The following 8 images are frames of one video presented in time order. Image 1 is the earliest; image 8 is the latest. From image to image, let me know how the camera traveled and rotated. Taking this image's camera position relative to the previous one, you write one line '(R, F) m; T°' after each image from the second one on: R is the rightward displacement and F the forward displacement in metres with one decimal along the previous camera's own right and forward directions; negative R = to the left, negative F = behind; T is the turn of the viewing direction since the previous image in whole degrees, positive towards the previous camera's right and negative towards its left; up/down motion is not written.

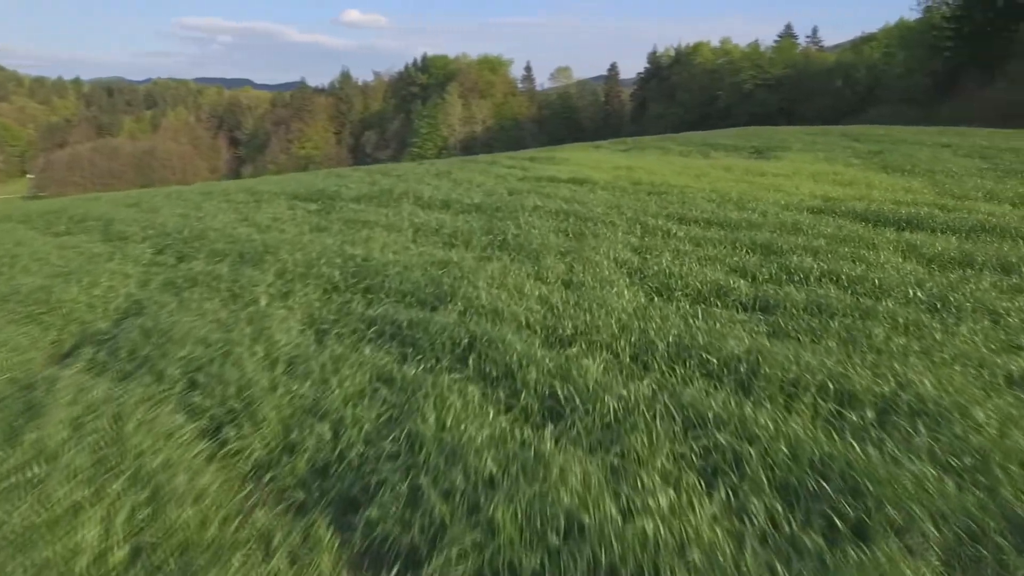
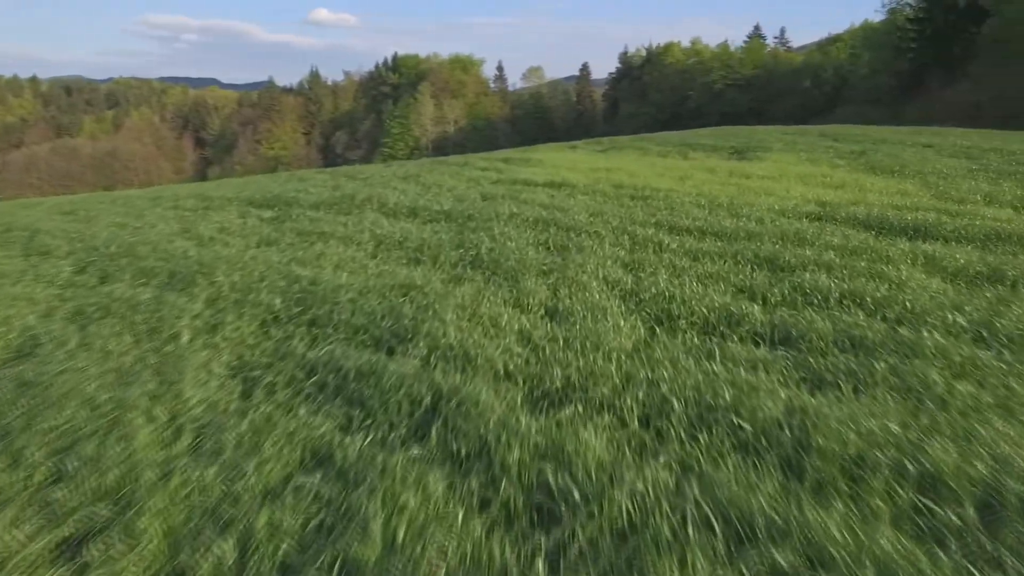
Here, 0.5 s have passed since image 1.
(0.0, +1.2) m; +2°
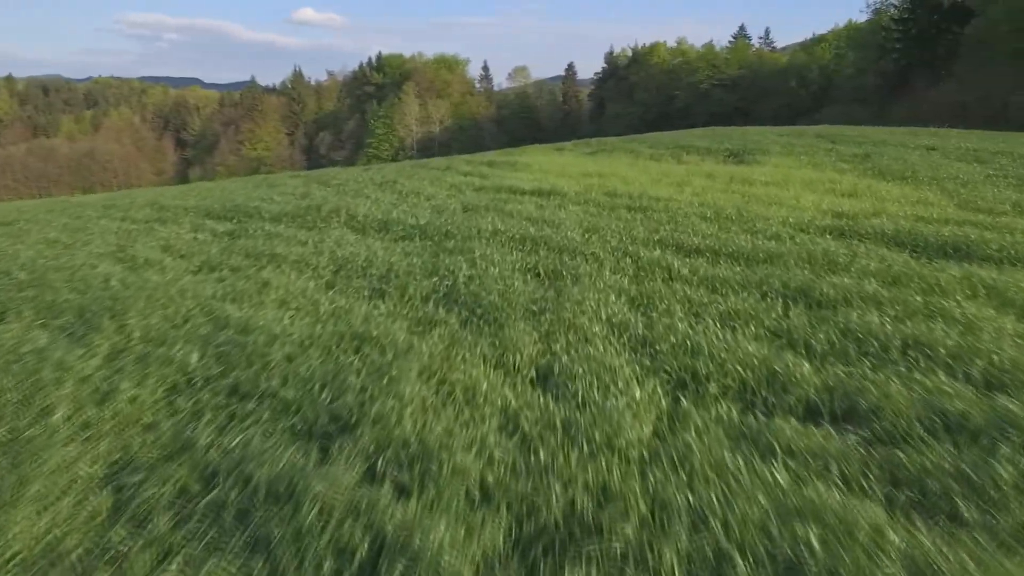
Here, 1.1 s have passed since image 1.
(0.0, +1.5) m; +1°
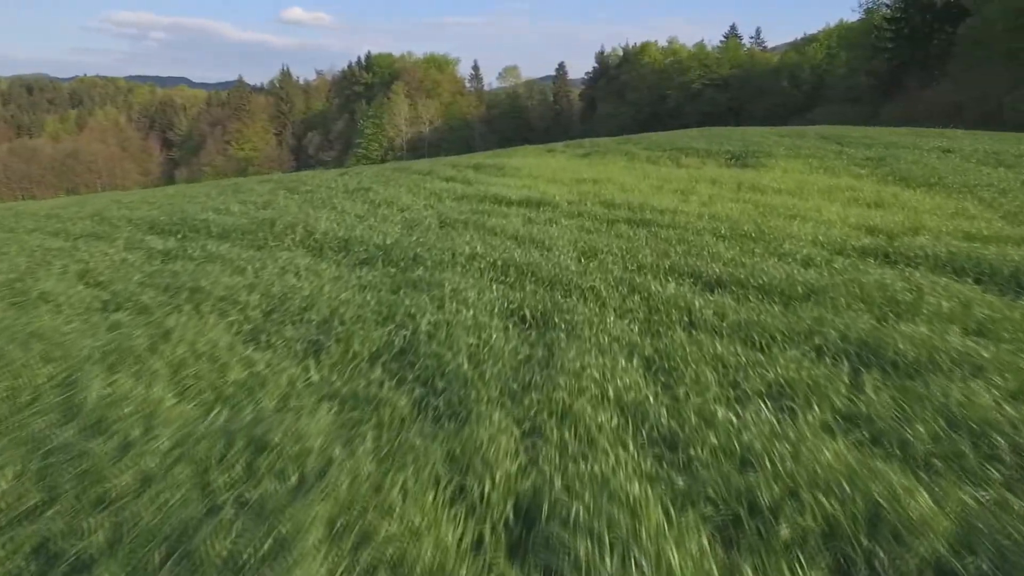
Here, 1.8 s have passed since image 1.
(+0.1, +1.7) m; +1°
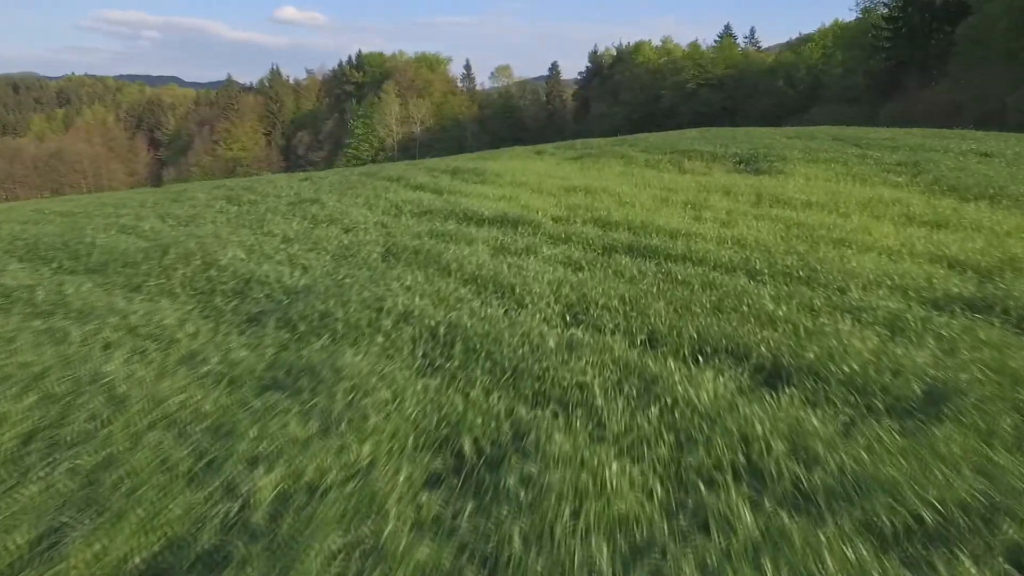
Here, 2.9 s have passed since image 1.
(+0.4, +2.7) m; +1°
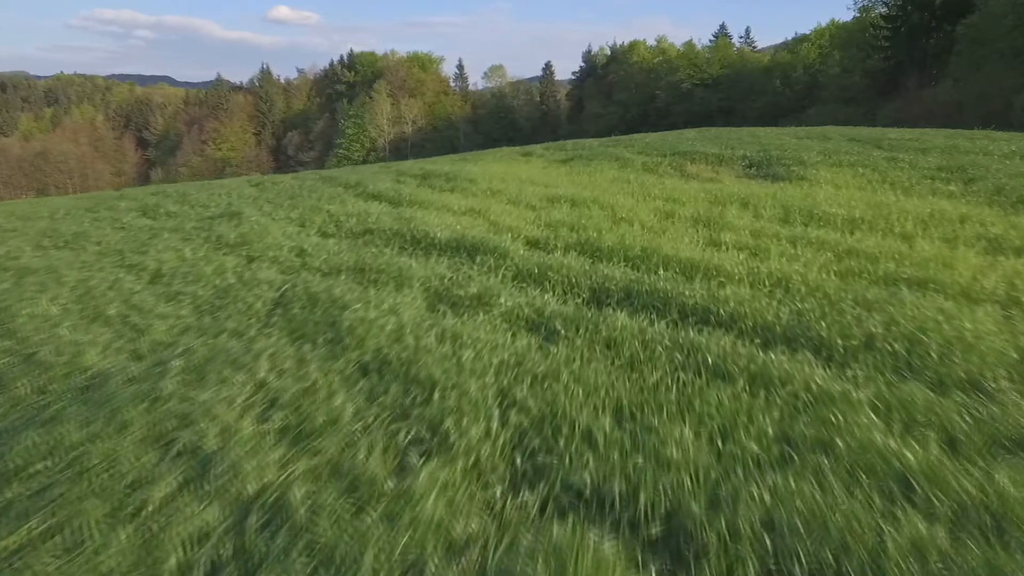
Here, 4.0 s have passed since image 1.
(+0.5, +2.7) m; +1°
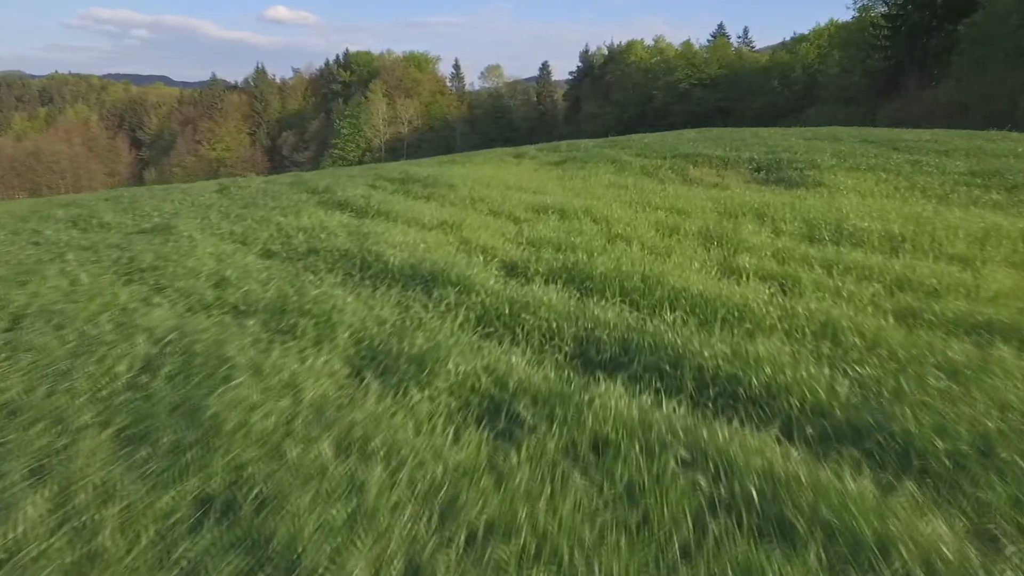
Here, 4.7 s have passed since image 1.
(+0.3, +1.6) m; 0°
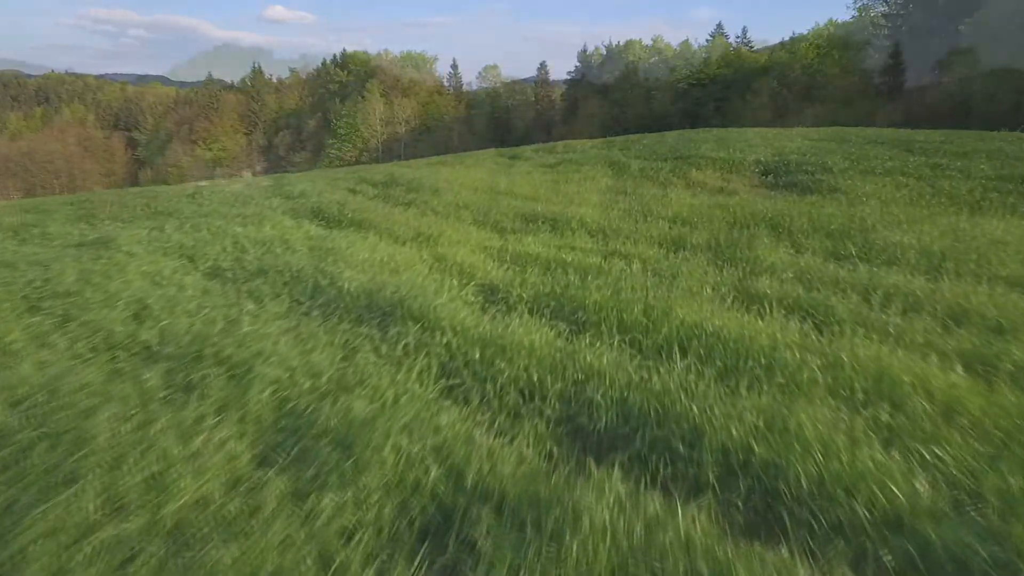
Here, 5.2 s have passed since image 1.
(+0.2, +1.1) m; 0°
